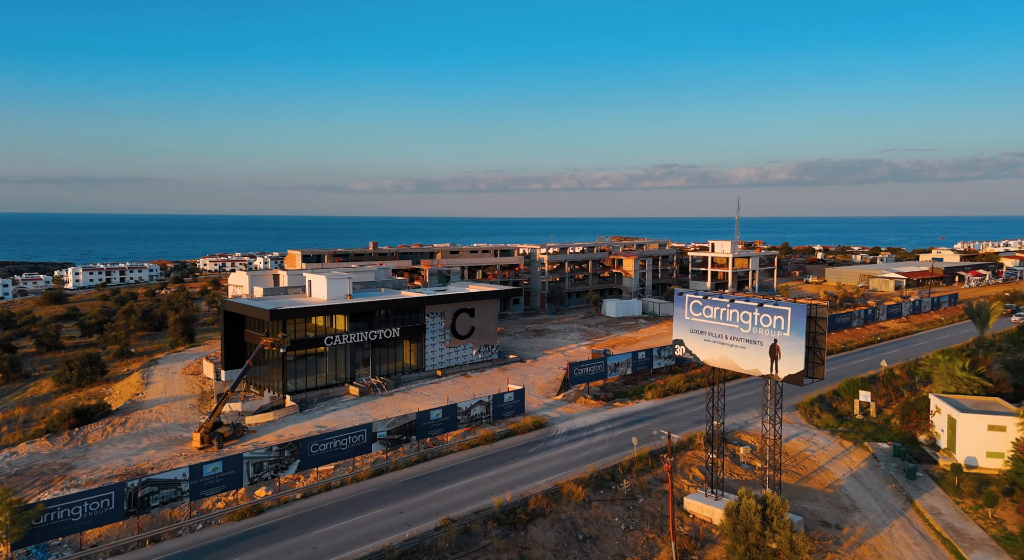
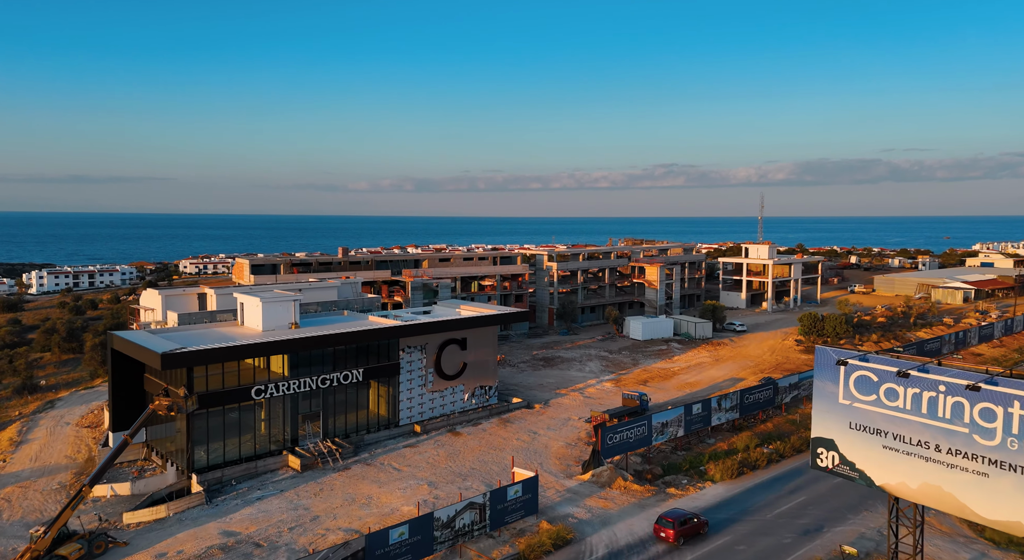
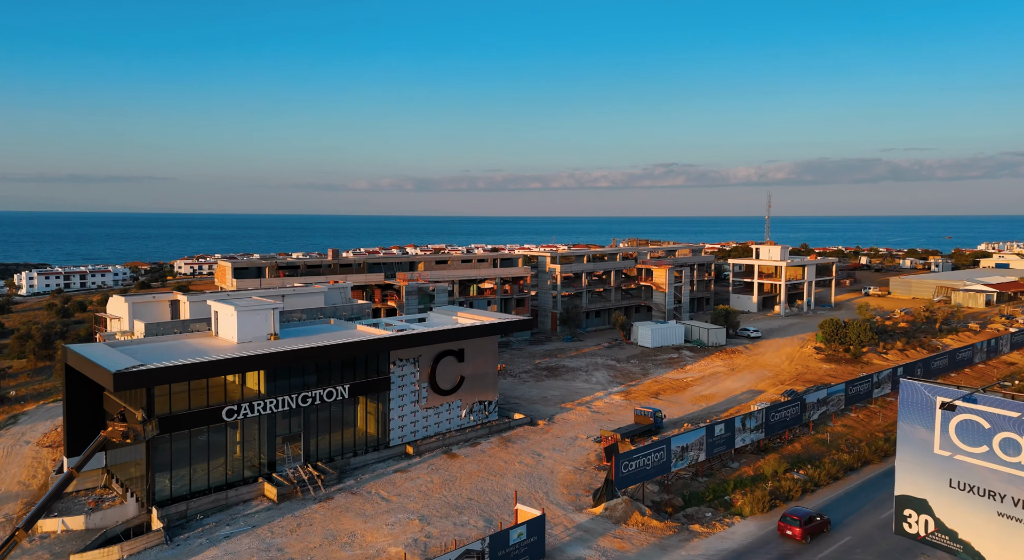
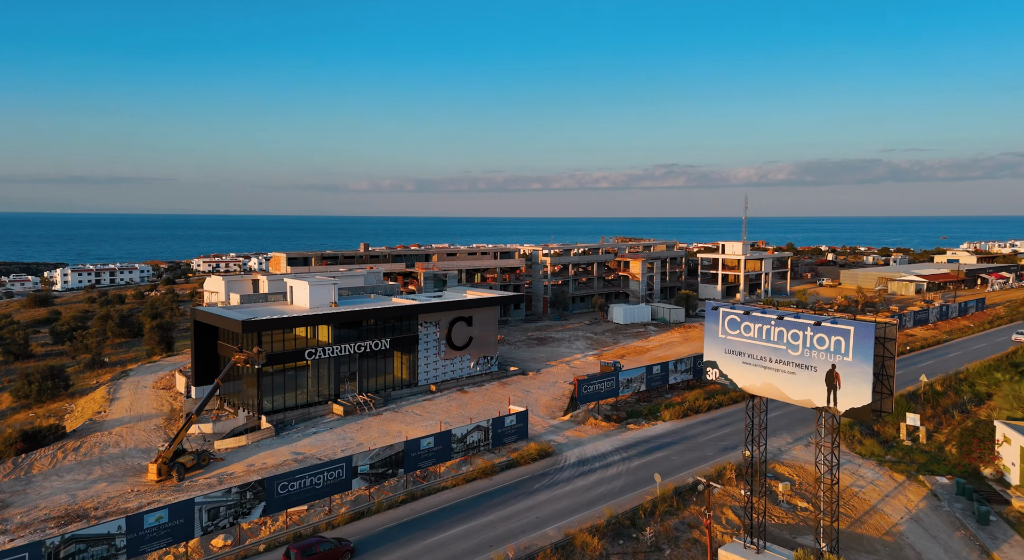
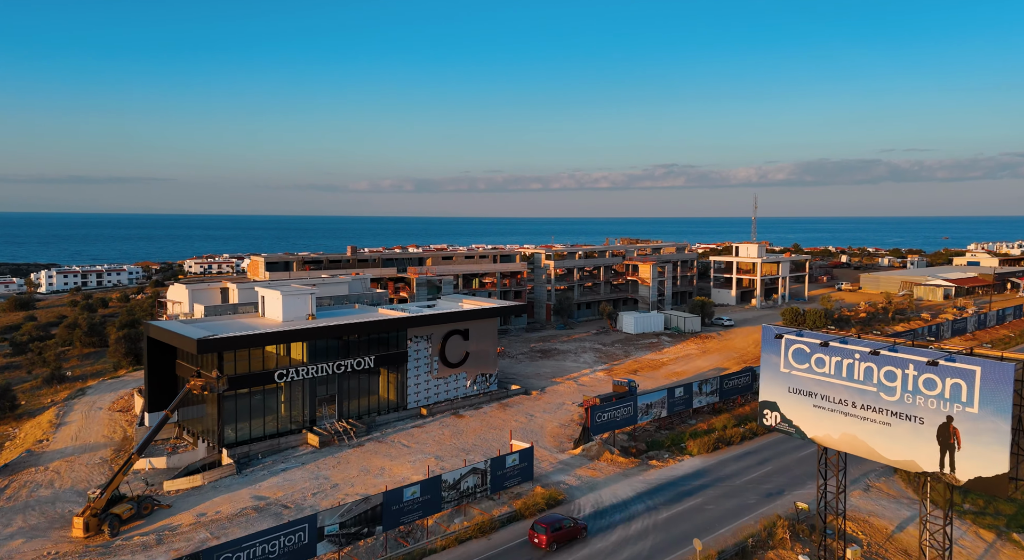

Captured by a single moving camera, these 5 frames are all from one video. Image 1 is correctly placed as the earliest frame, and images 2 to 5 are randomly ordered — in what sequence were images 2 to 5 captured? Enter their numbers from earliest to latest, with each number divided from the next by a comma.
4, 5, 2, 3
